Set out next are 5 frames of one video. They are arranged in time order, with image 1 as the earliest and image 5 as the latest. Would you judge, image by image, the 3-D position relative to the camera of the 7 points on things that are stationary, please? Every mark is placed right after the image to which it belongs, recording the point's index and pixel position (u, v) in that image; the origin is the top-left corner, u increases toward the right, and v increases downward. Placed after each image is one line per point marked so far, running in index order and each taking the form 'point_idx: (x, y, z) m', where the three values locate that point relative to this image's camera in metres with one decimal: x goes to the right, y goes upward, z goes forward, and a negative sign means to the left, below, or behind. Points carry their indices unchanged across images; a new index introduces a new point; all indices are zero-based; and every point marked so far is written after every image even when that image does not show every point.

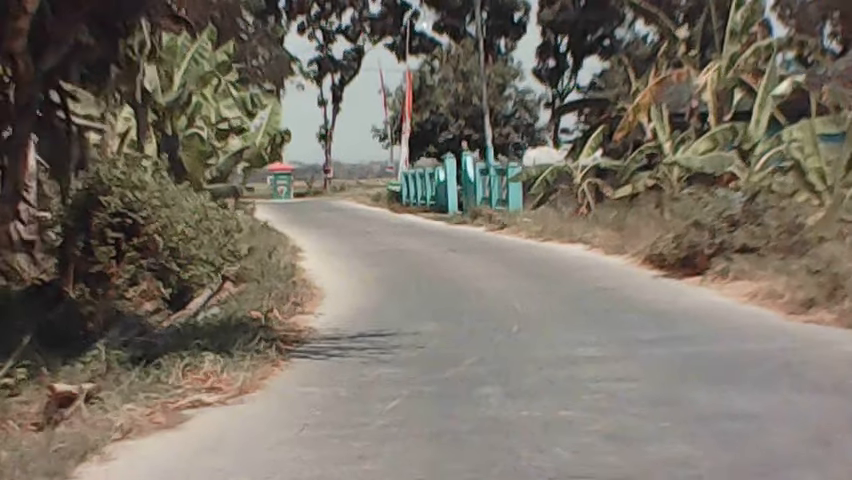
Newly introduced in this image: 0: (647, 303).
0: (+2.2, -0.6, +11.5) m
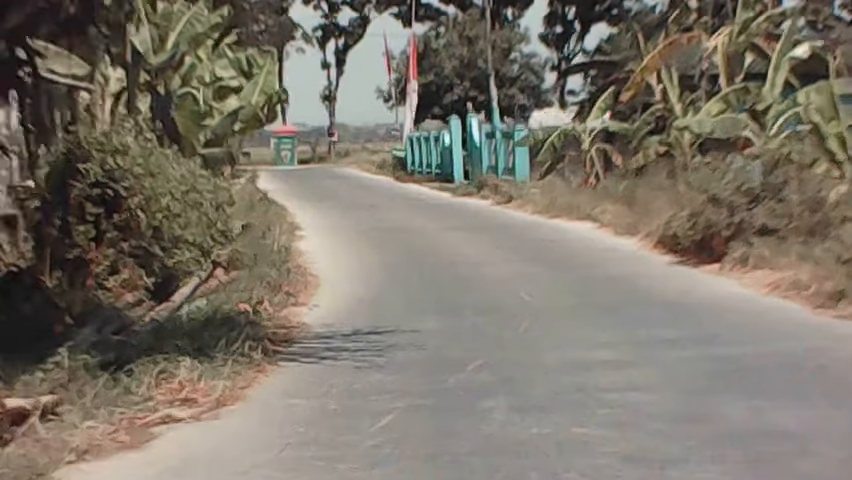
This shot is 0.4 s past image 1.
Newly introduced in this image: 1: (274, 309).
0: (+2.2, -0.5, +10.8) m
1: (-1.3, -0.6, +9.6) m
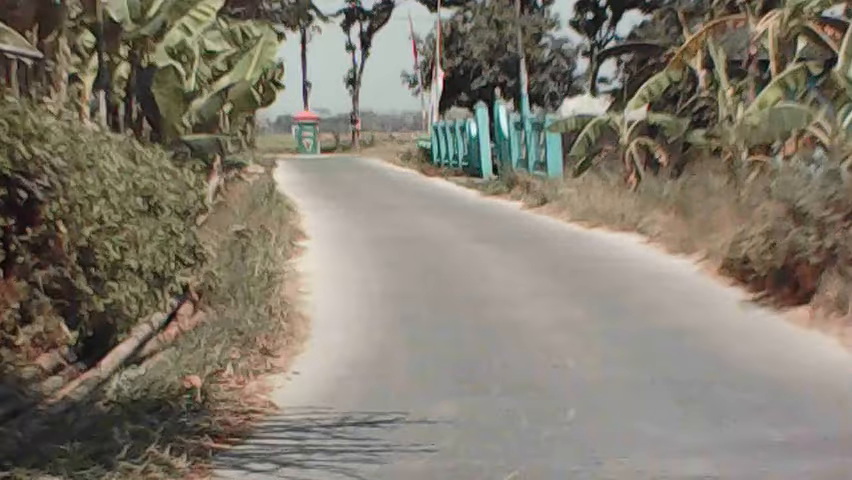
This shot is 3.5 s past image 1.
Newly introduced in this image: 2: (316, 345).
0: (+2.3, -0.8, +8.3) m
1: (-1.2, -0.9, +7.3) m
2: (-0.9, -0.8, +9.1) m
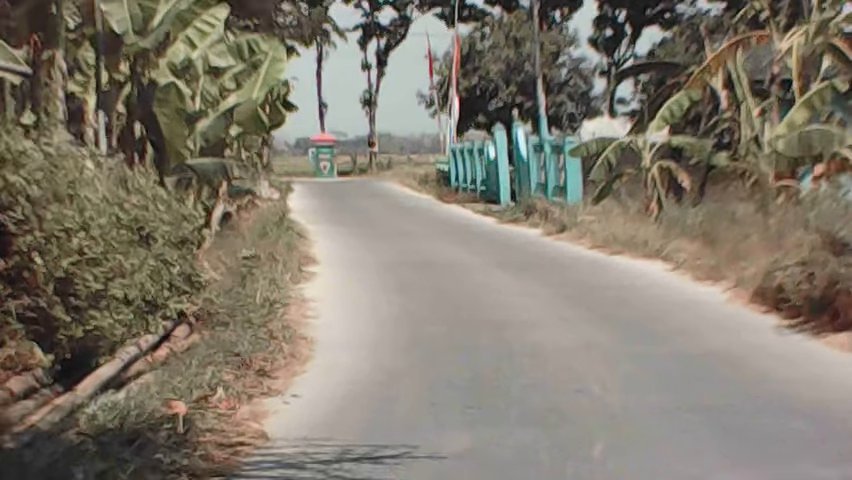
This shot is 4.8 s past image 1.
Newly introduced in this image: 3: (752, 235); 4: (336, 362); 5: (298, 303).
0: (+2.4, -1.0, +7.6) m
1: (-1.1, -0.9, +6.5) m
2: (-0.8, -0.9, +8.4) m
3: (+4.4, 0.0, +15.5) m
4: (-0.7, -0.9, +8.7) m
5: (-1.3, -0.6, +11.7) m
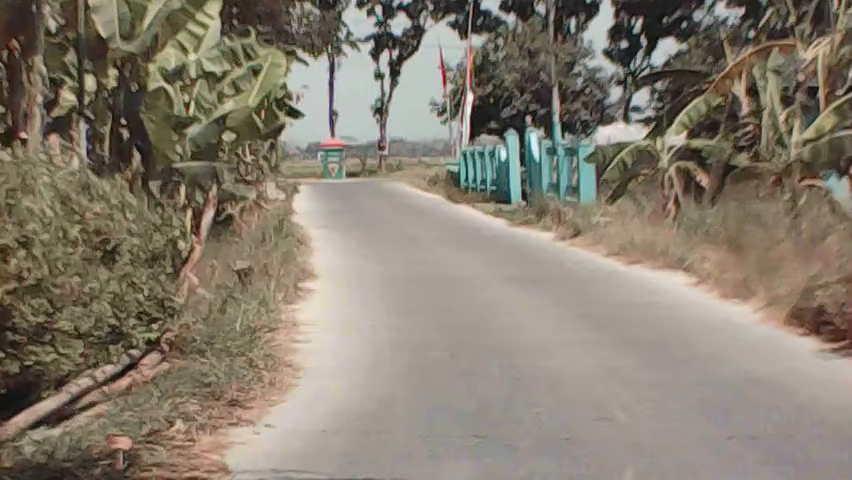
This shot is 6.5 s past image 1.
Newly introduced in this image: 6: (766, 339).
0: (+2.4, -1.2, +6.5) m
1: (-1.1, -1.1, +5.5) m
2: (-0.7, -1.1, +7.3) m
3: (+4.5, -0.1, +14.4) m
4: (-0.7, -1.1, +7.7) m
5: (-1.3, -0.8, +10.6) m
6: (+3.1, -1.0, +10.3) m
